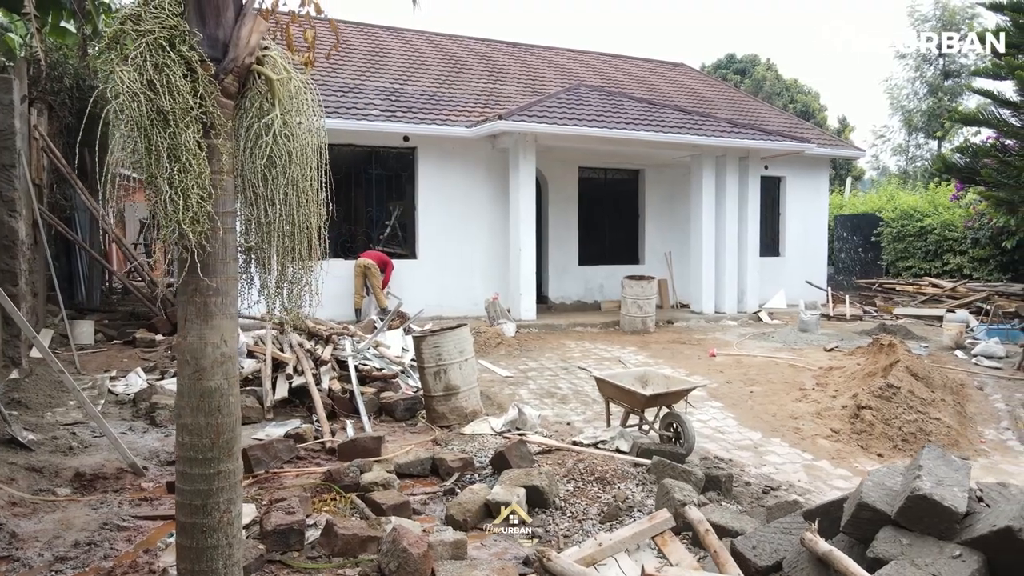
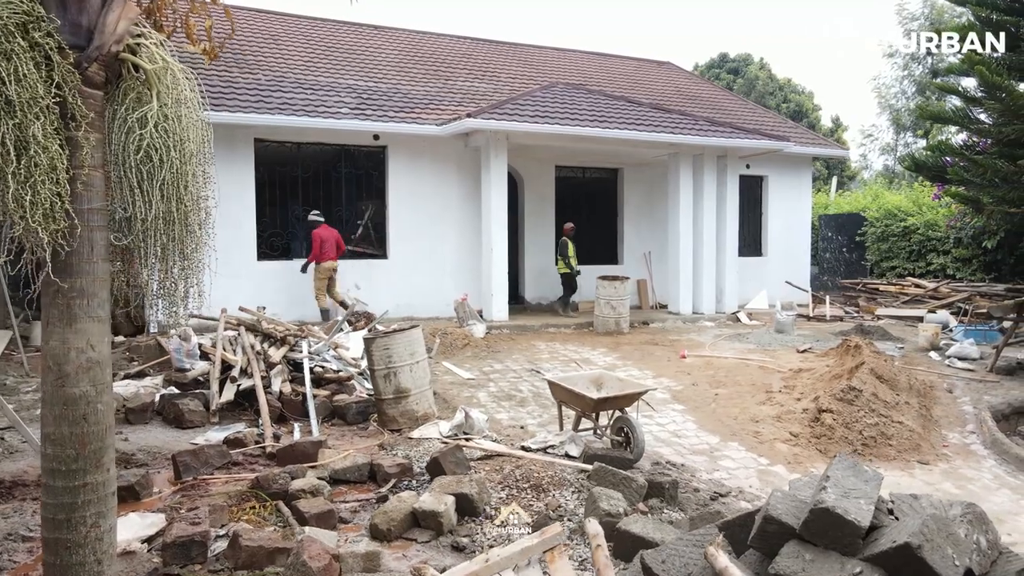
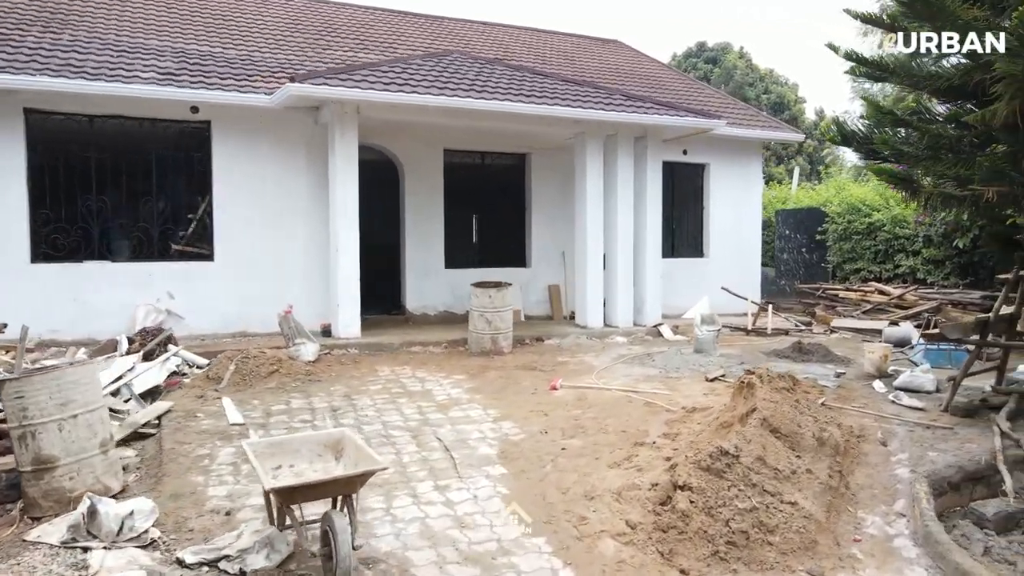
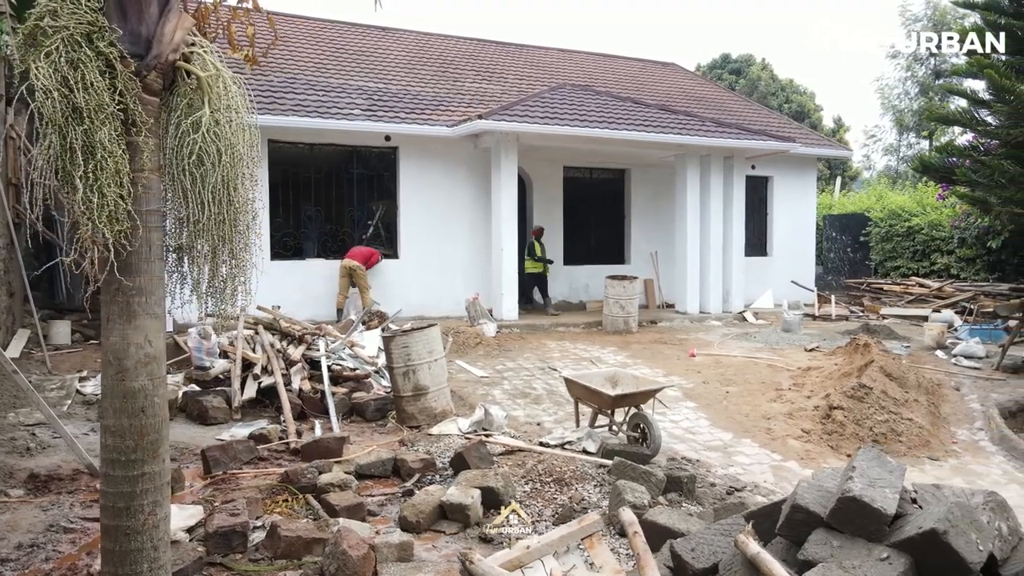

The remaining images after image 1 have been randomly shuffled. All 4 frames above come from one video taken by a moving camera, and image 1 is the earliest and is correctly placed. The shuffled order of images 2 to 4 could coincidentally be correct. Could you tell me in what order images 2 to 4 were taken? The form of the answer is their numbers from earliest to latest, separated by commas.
4, 2, 3
